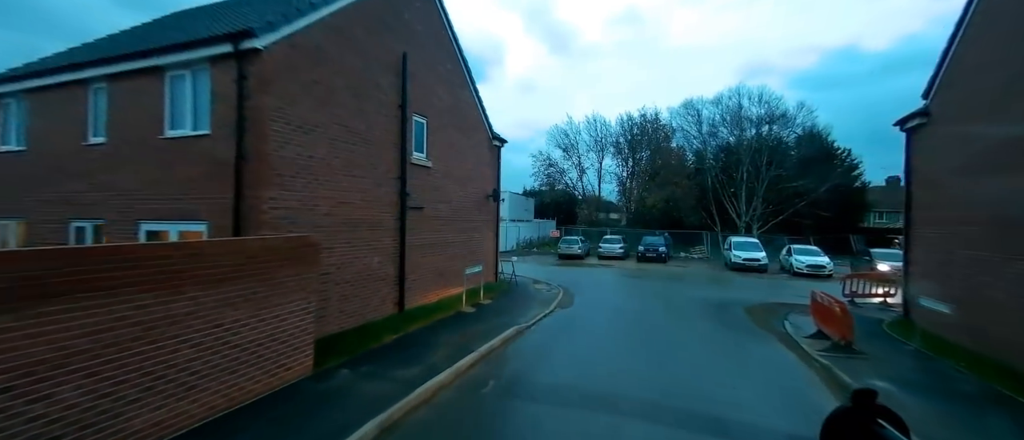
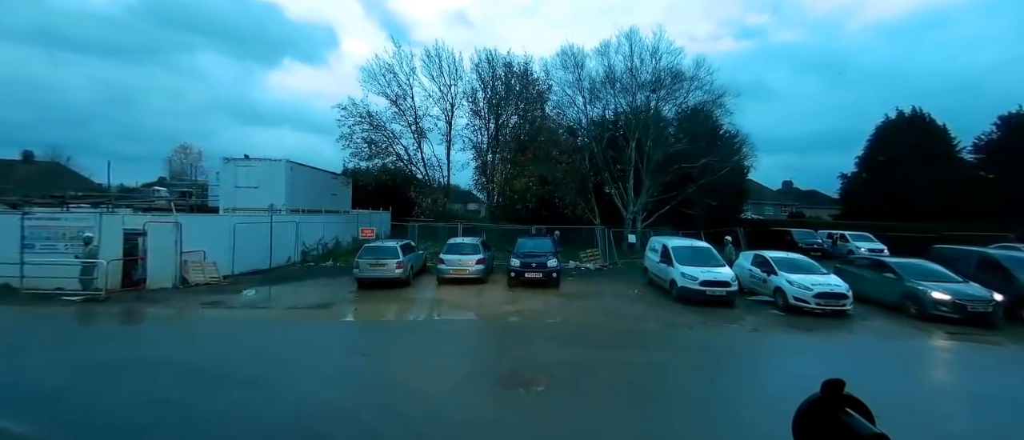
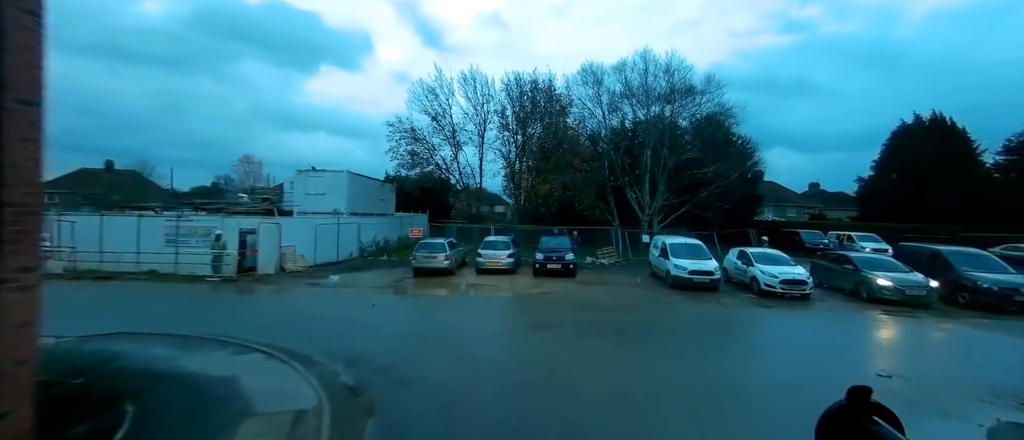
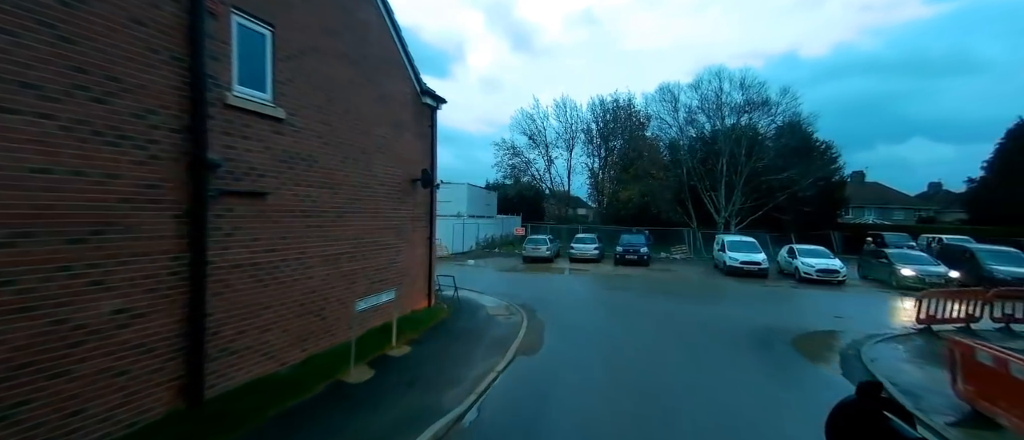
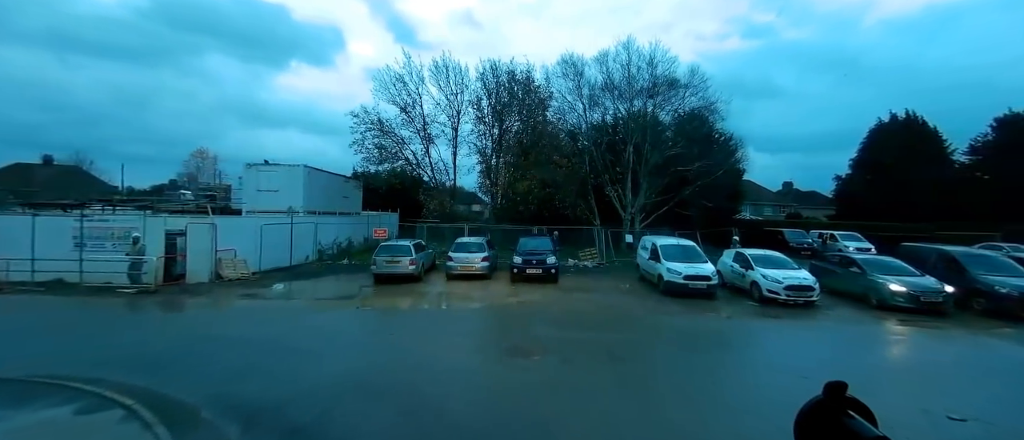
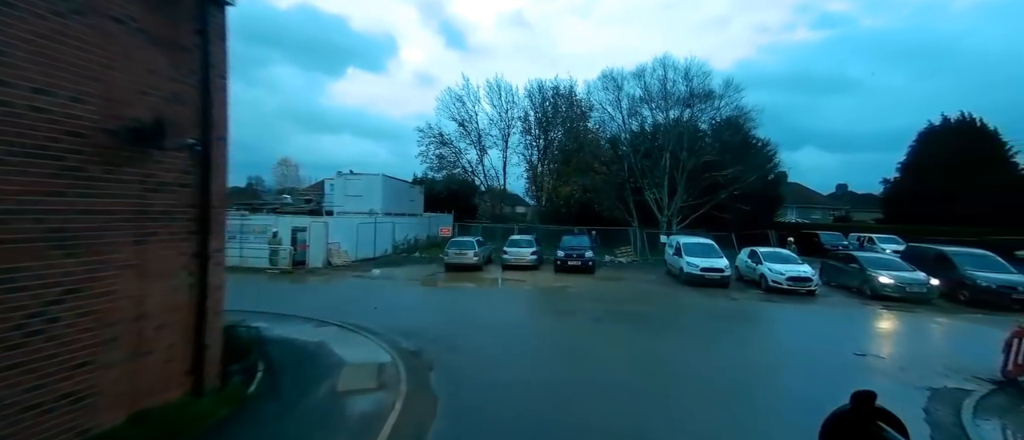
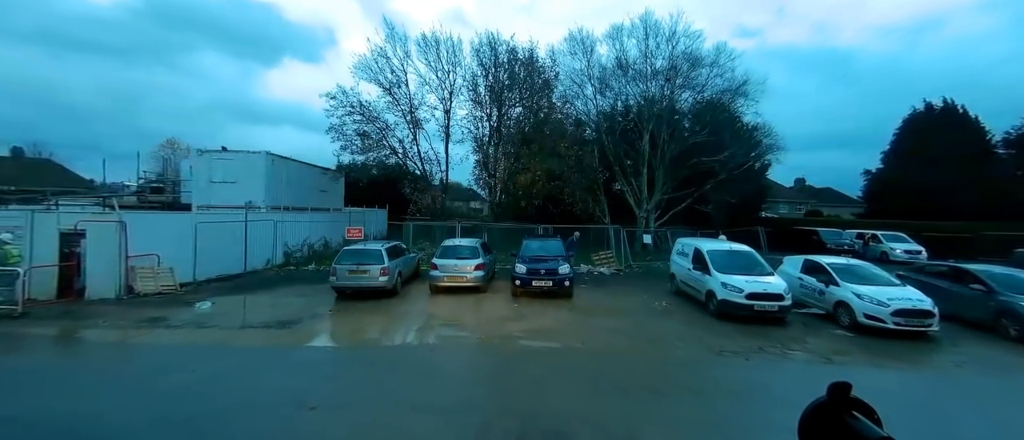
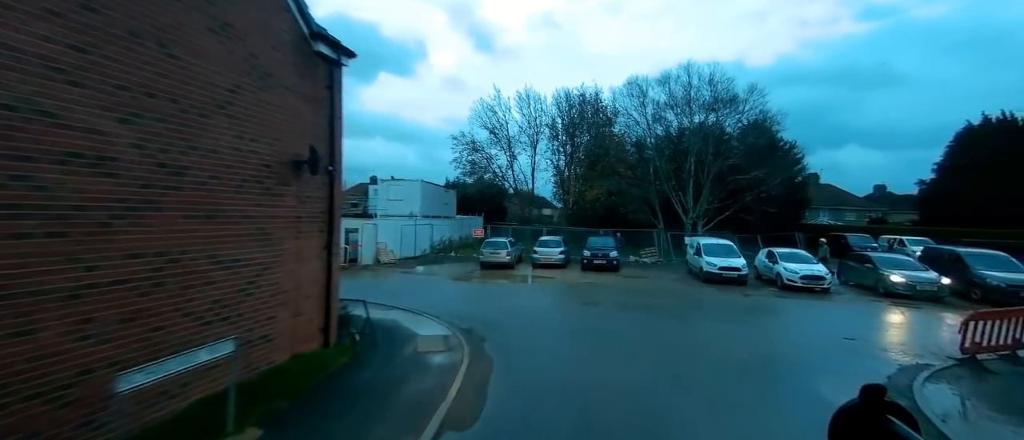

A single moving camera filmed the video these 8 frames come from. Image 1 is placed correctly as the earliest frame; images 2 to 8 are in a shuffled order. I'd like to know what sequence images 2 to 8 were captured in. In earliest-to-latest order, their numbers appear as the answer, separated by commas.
4, 8, 6, 3, 5, 2, 7
